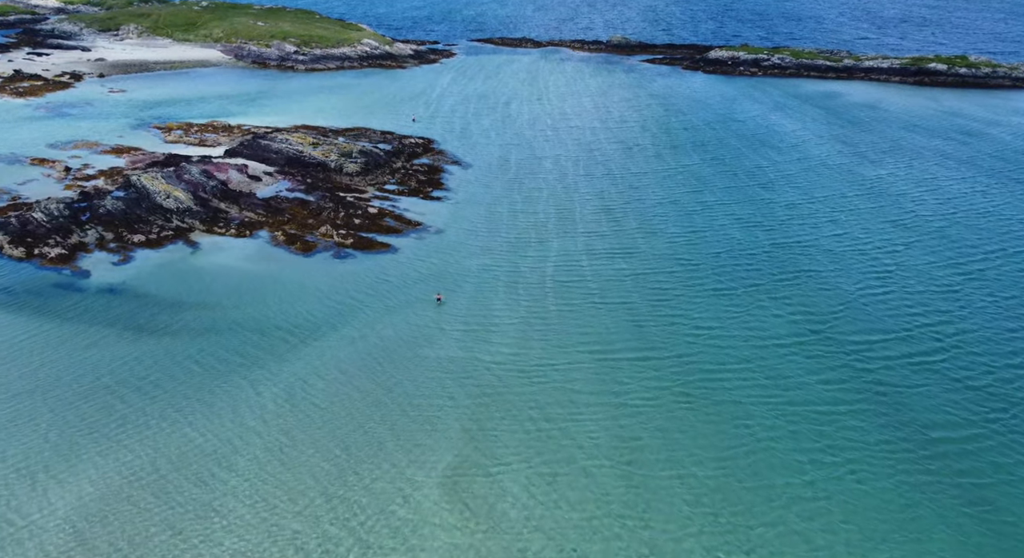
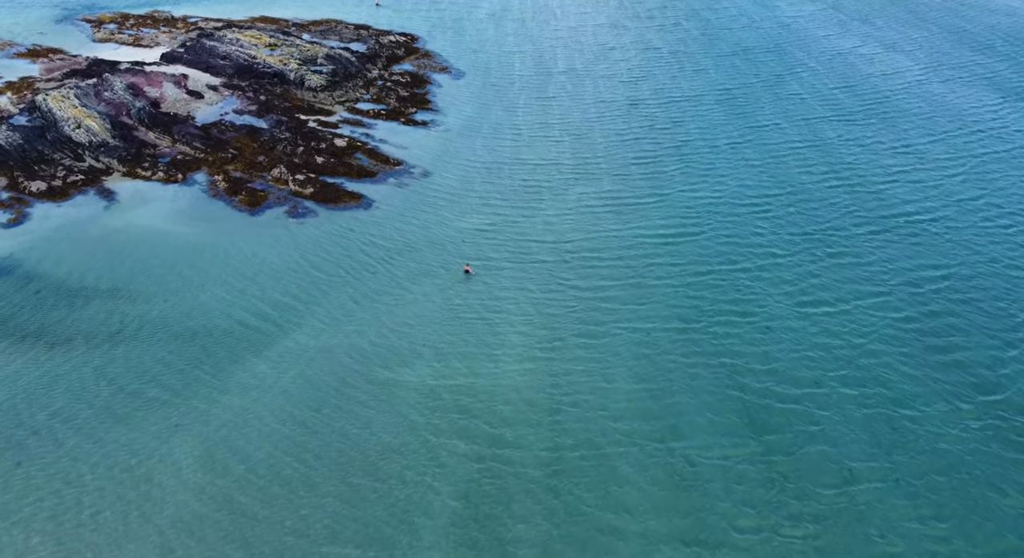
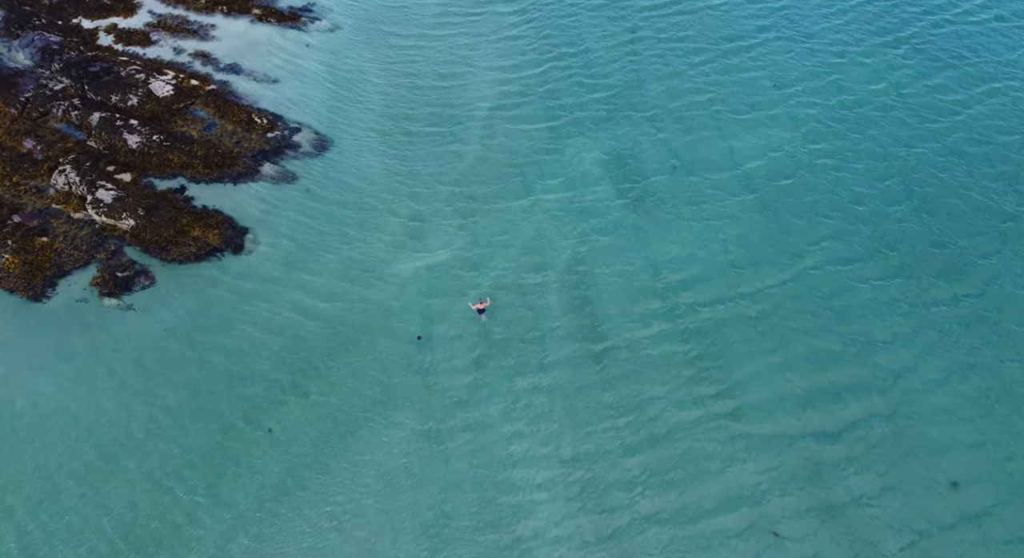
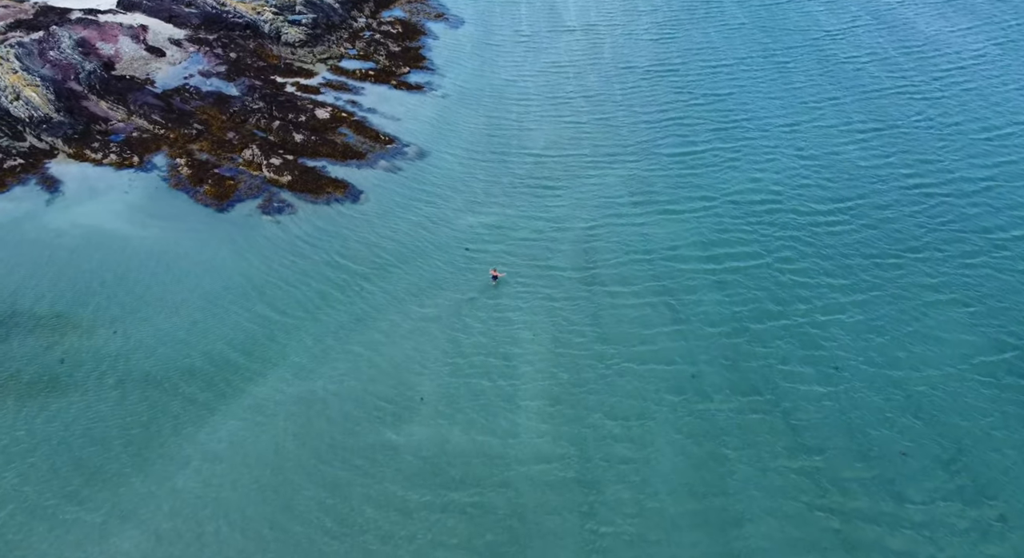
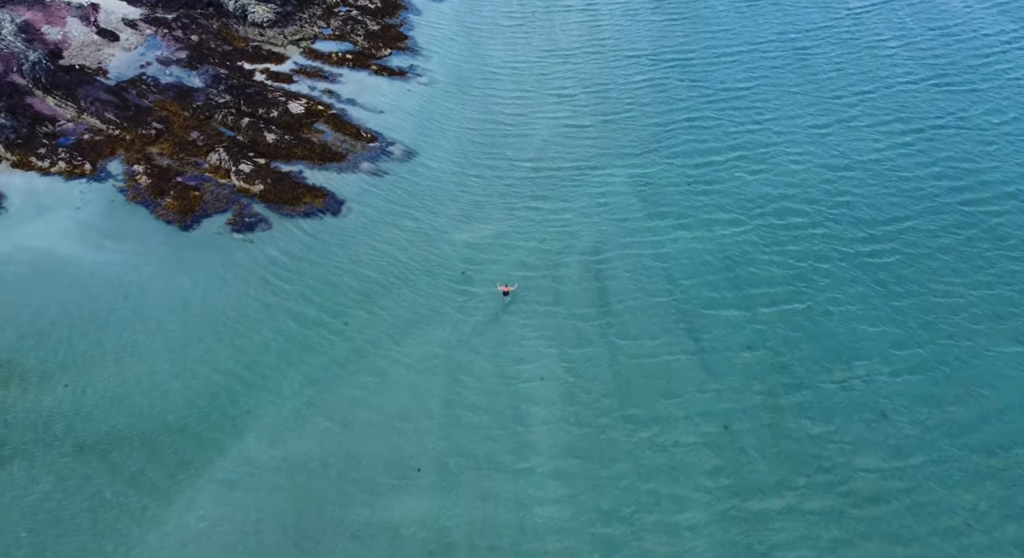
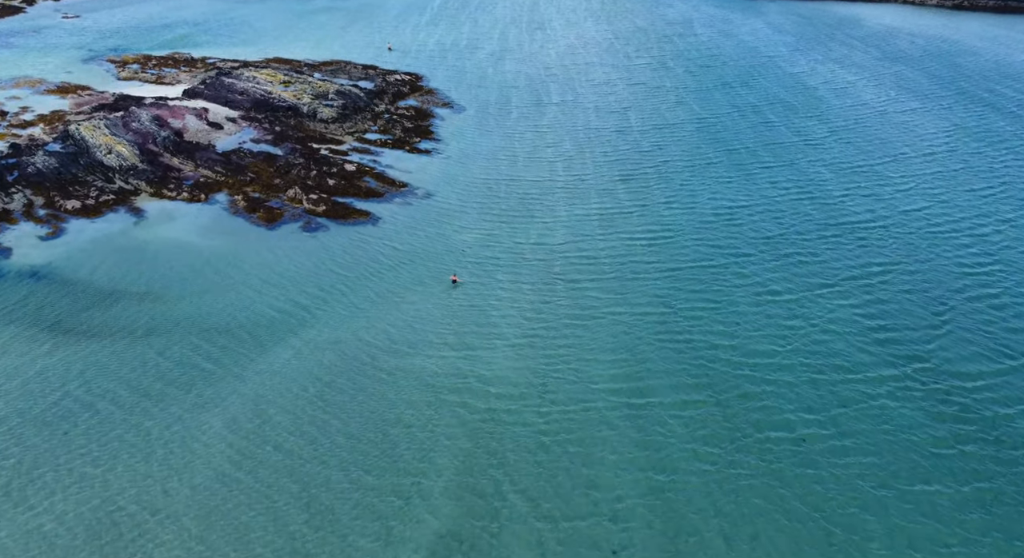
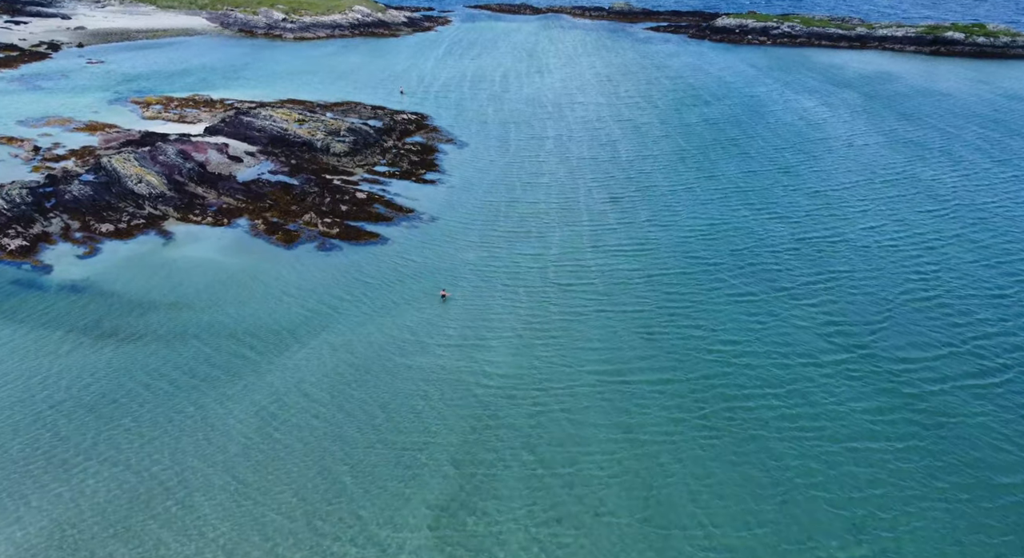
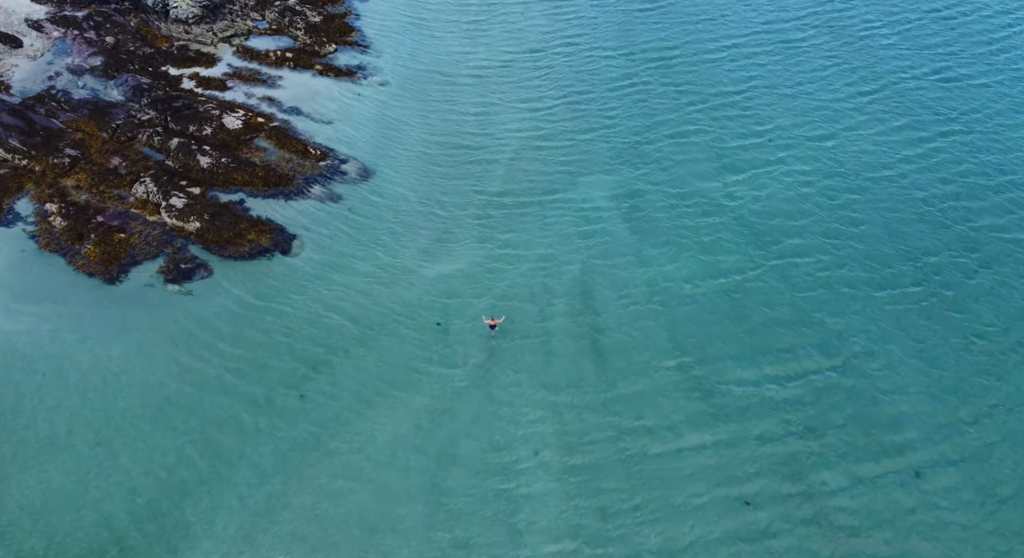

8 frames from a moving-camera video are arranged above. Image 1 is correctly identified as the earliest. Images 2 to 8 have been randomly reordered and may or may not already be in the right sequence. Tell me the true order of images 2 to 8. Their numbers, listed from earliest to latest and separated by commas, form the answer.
7, 6, 2, 4, 5, 8, 3
